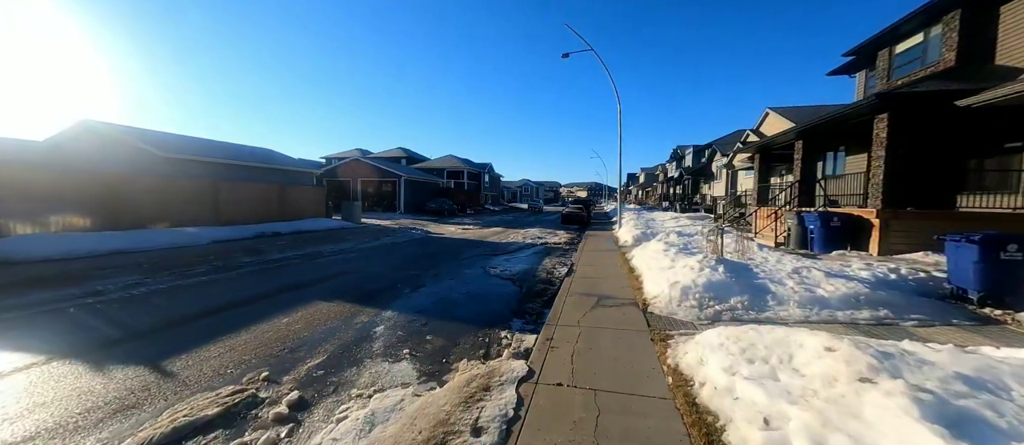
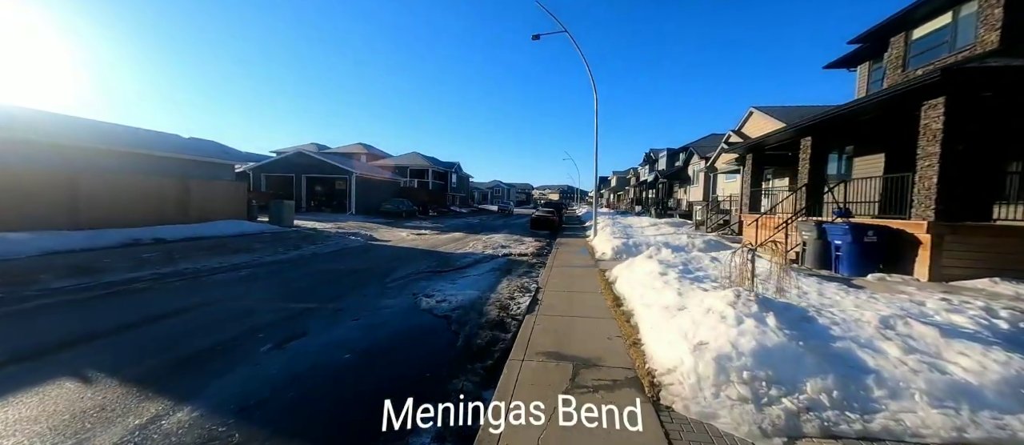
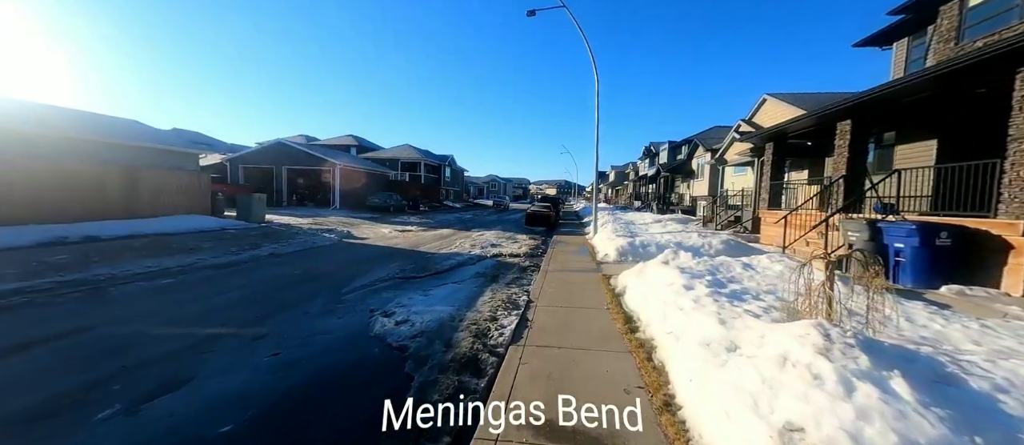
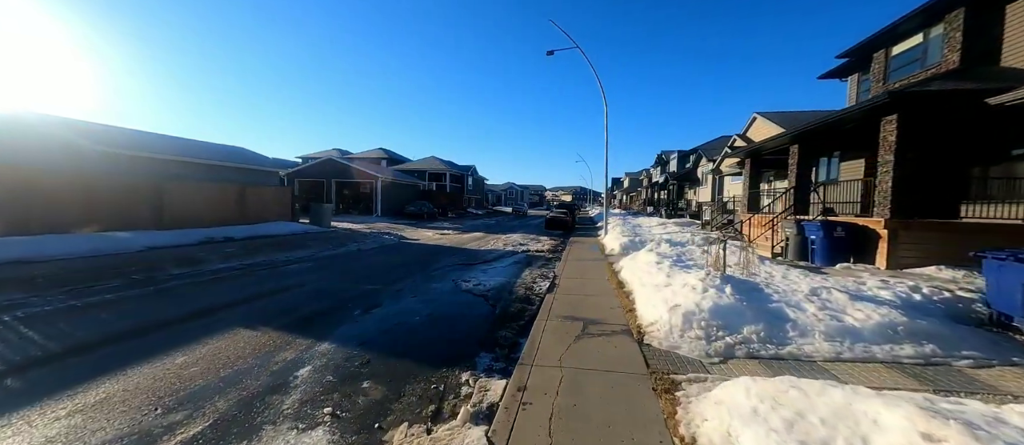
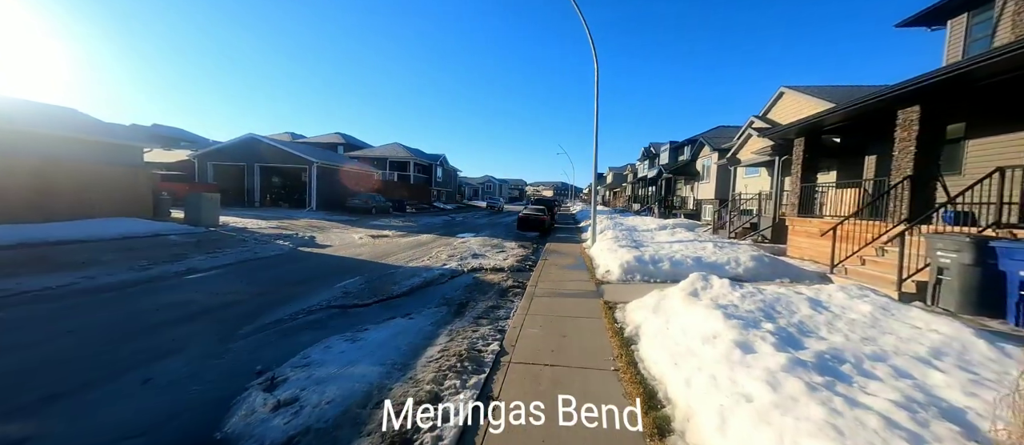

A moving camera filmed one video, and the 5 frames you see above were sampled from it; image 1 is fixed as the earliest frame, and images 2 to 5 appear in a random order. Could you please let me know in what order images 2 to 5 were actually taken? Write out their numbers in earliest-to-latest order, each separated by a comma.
4, 2, 3, 5
